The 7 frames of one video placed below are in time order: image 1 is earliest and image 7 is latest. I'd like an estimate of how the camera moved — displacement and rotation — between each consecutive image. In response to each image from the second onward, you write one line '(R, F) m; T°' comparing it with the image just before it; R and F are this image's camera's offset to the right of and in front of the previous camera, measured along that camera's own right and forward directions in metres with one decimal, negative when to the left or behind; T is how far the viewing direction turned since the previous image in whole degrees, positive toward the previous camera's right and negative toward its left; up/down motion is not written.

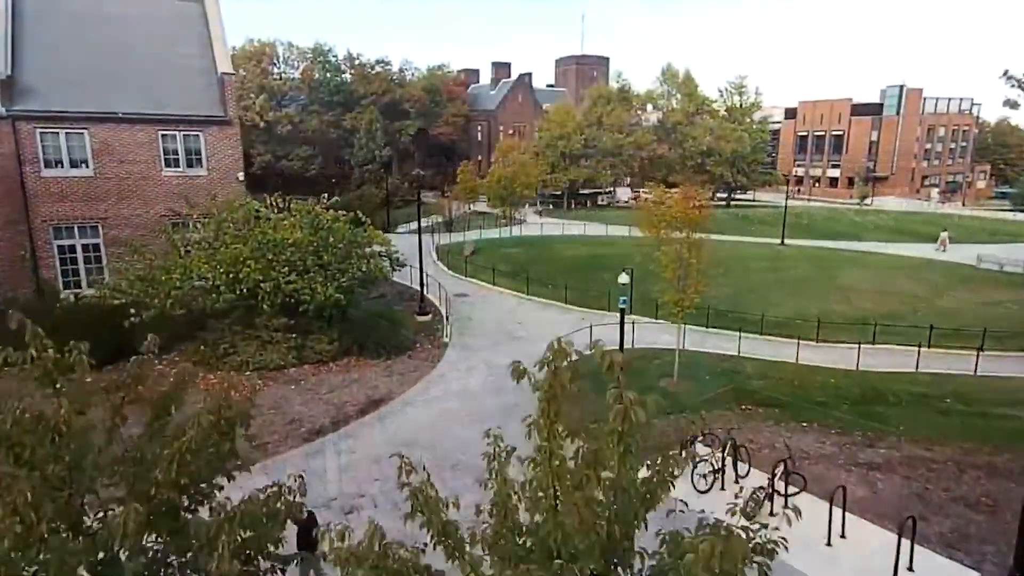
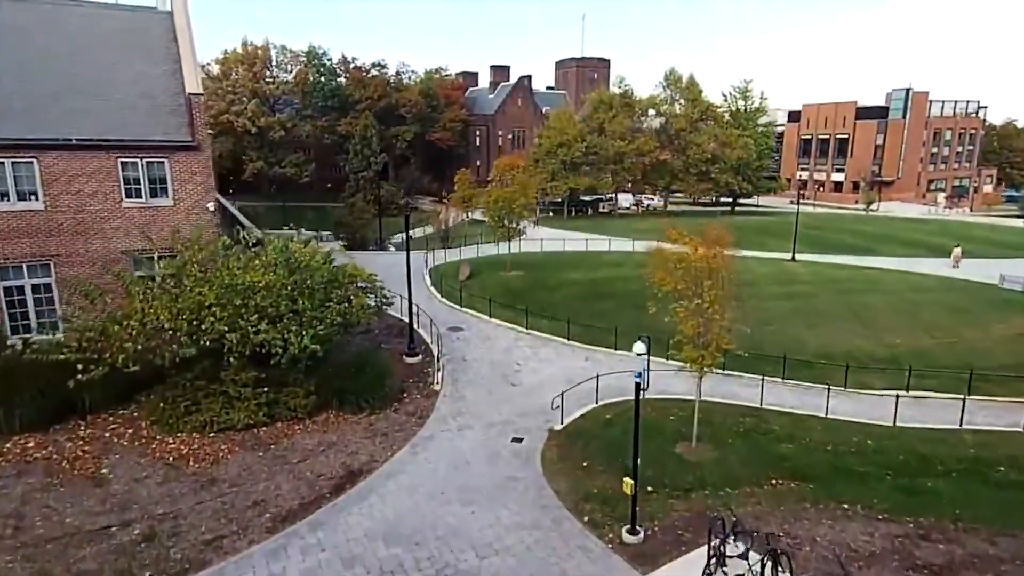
(0.0, +1.9) m; 0°
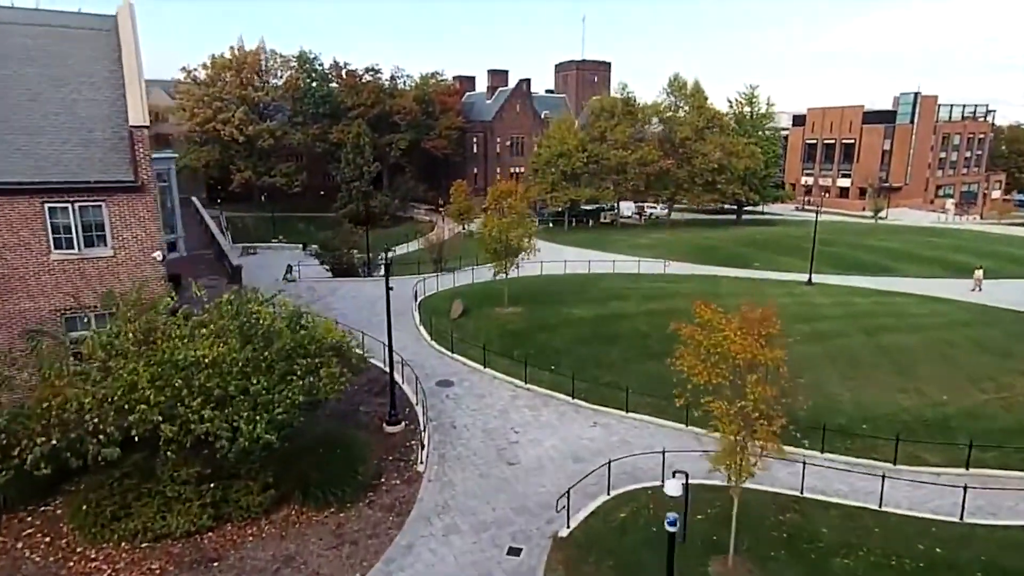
(+0.1, +2.6) m; 0°
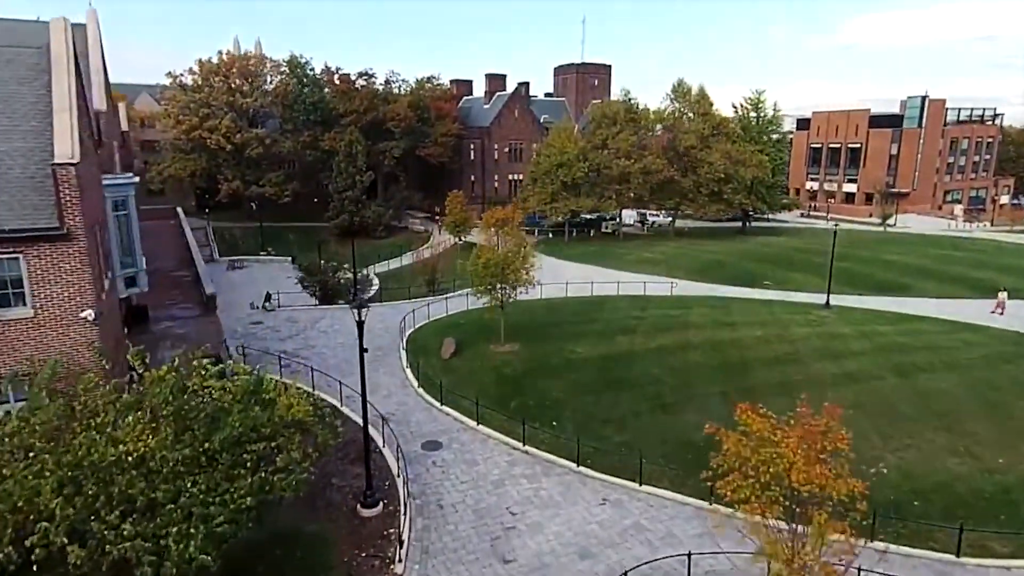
(+0.1, +2.4) m; 0°
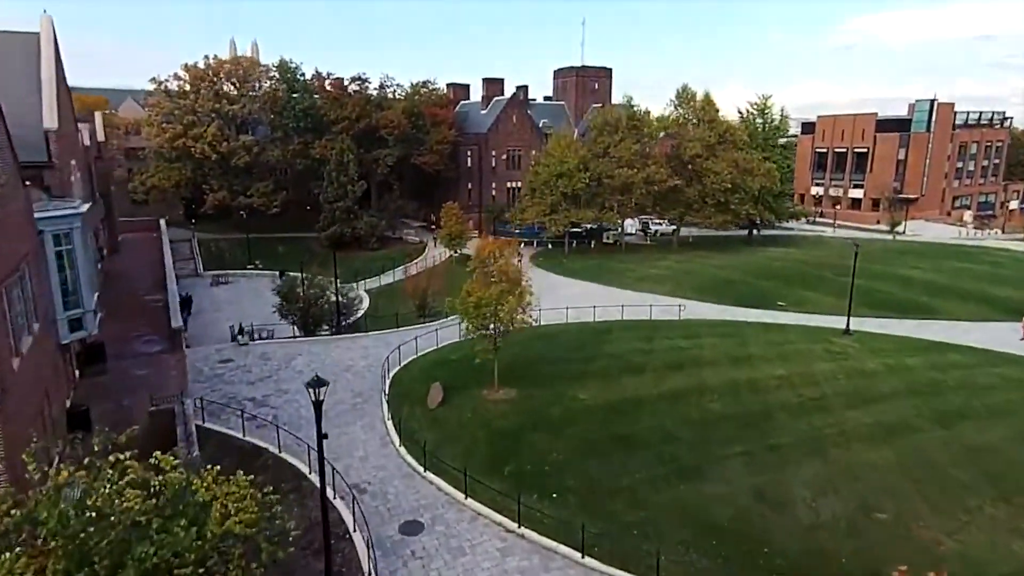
(+0.1, +2.5) m; 0°
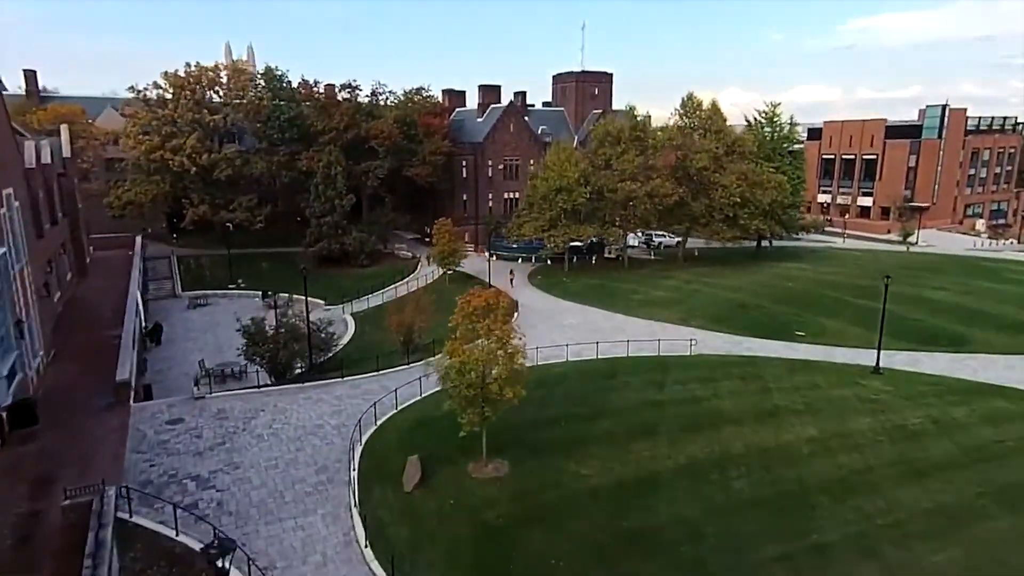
(+0.2, +3.2) m; 0°
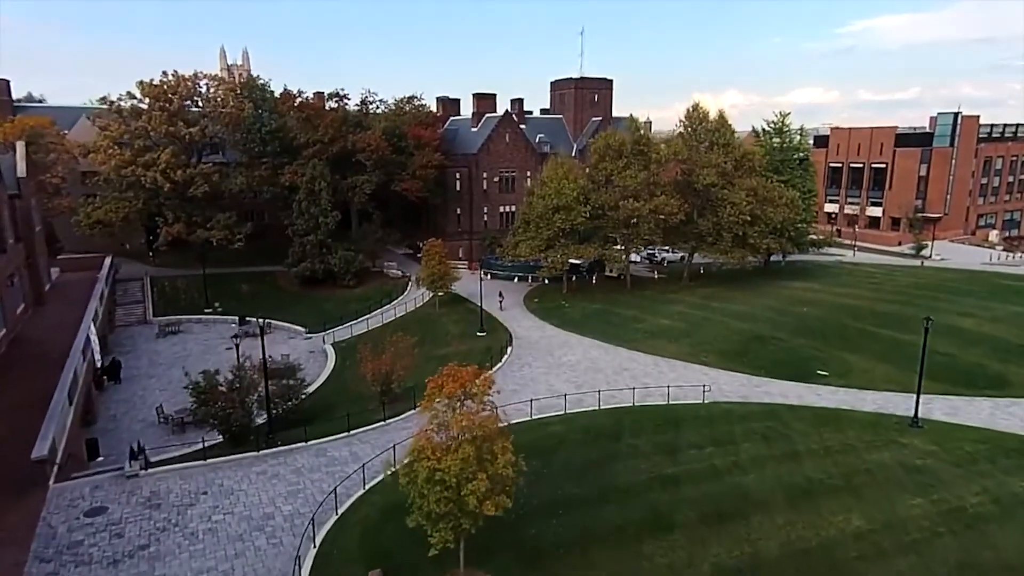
(+0.3, +3.5) m; 0°
